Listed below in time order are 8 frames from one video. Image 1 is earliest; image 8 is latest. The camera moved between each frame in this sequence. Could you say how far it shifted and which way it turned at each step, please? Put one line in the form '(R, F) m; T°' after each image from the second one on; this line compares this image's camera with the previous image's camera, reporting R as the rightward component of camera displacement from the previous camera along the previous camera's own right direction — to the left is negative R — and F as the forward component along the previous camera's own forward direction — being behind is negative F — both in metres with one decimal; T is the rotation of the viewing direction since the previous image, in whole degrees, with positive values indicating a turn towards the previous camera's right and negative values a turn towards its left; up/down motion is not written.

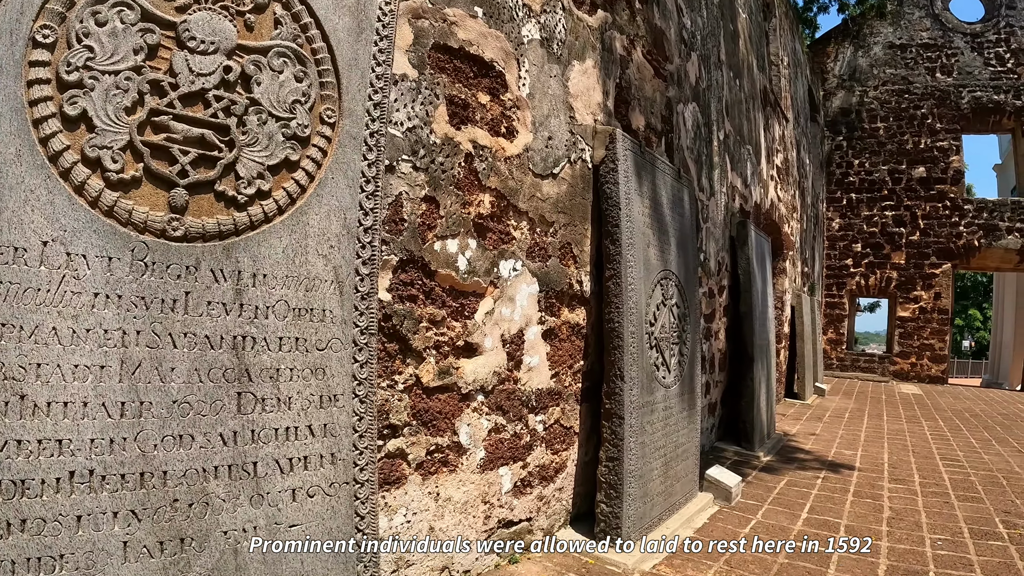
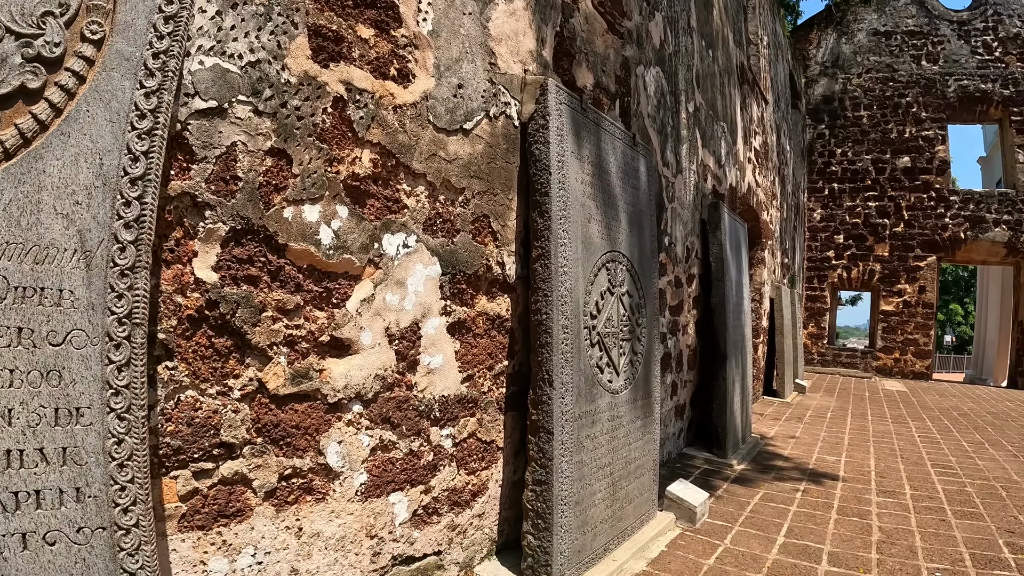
(+0.2, +0.5) m; +1°
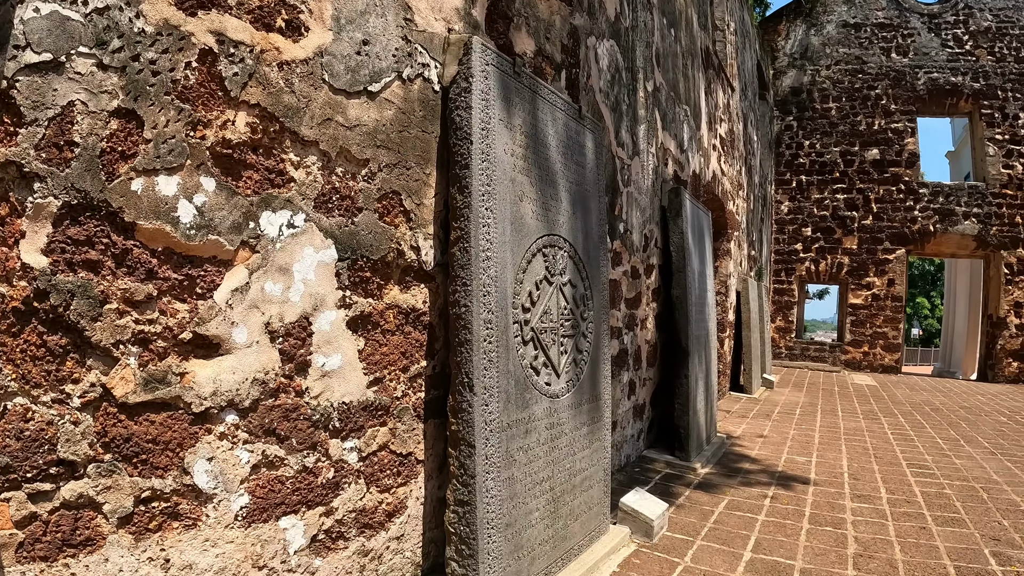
(+0.1, +0.3) m; +1°
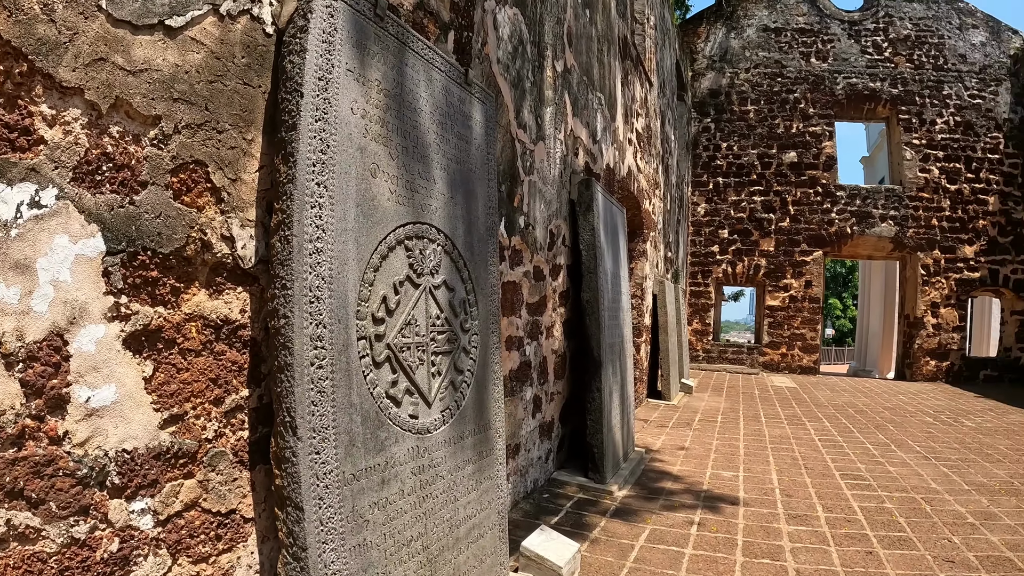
(+0.1, +0.5) m; +4°
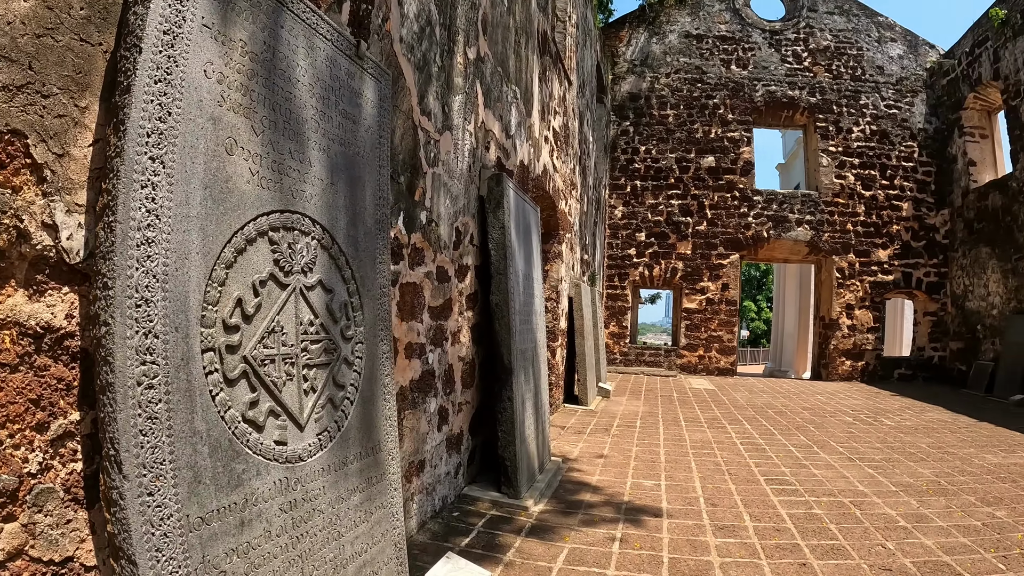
(0.0, +0.2) m; +4°
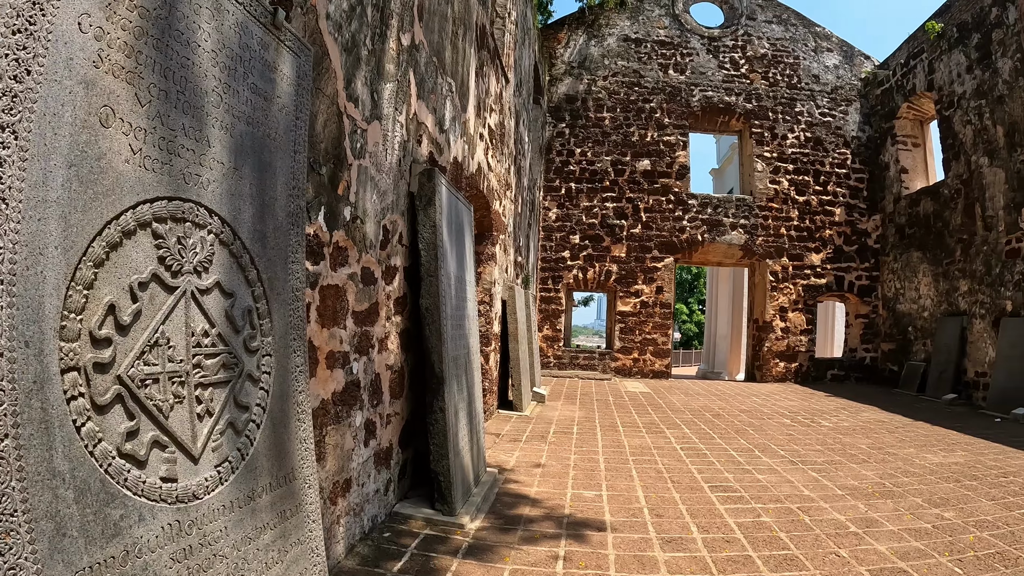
(0.0, +0.2) m; +3°
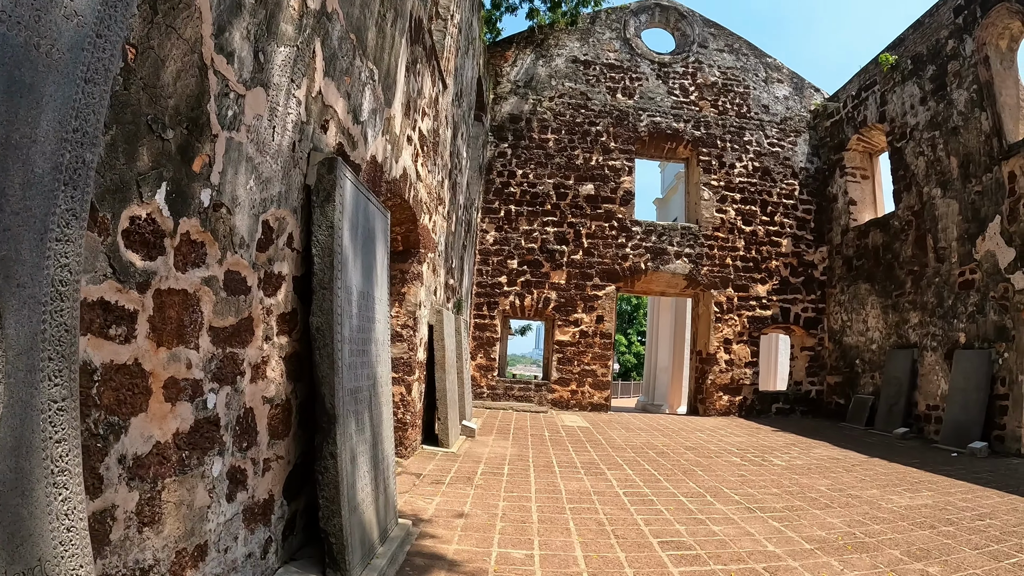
(0.0, +0.4) m; +3°
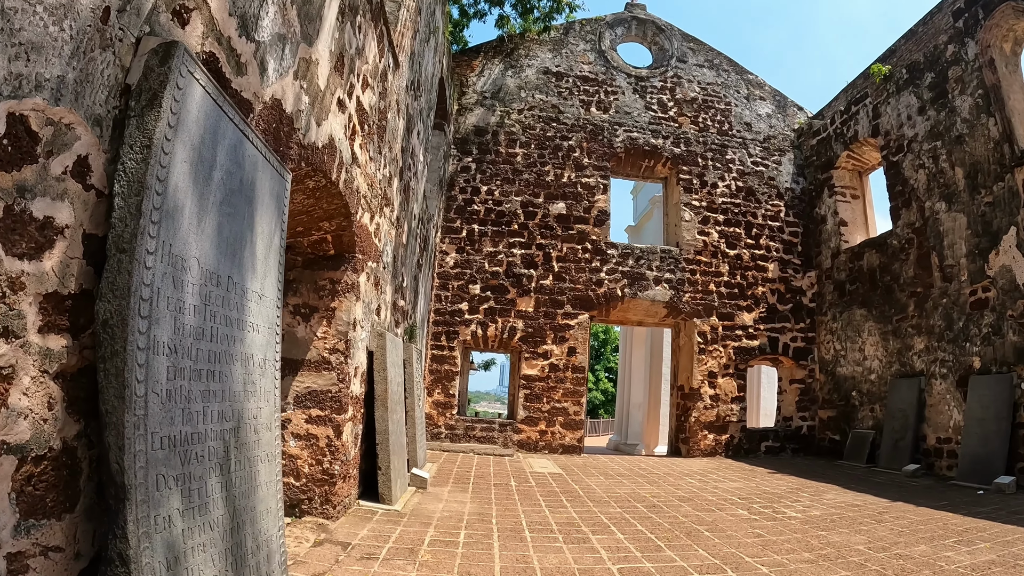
(0.0, +0.8) m; +2°
